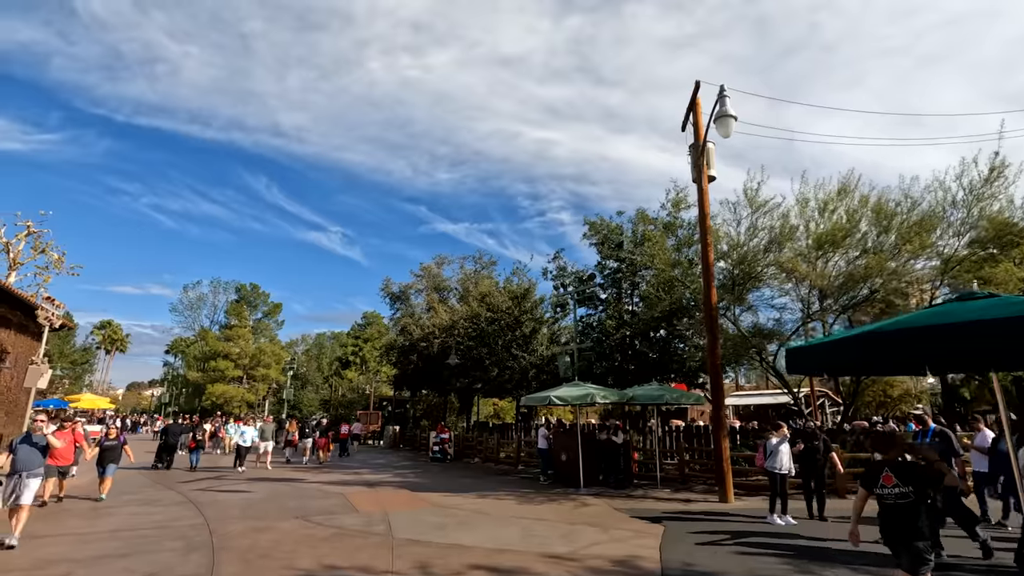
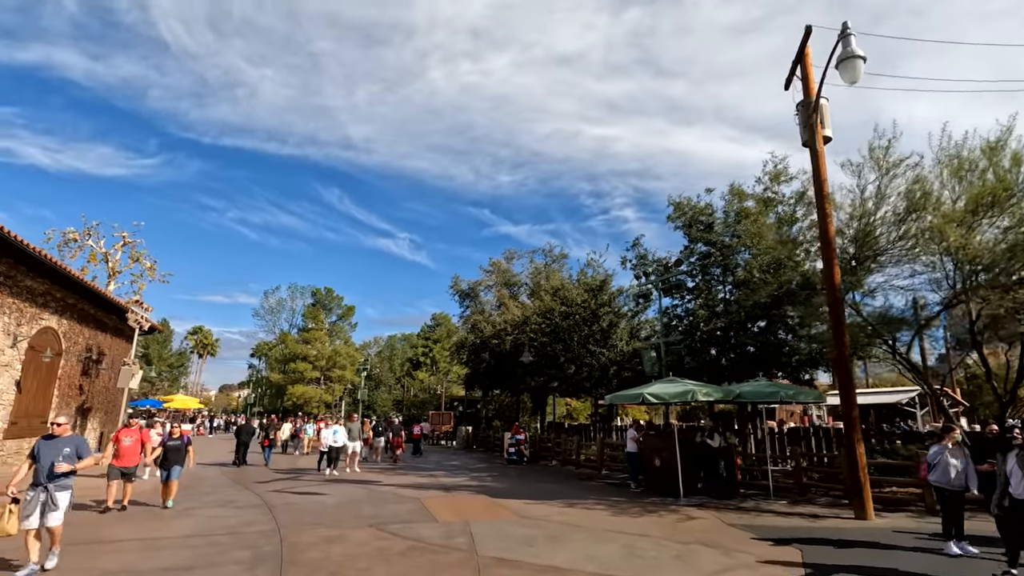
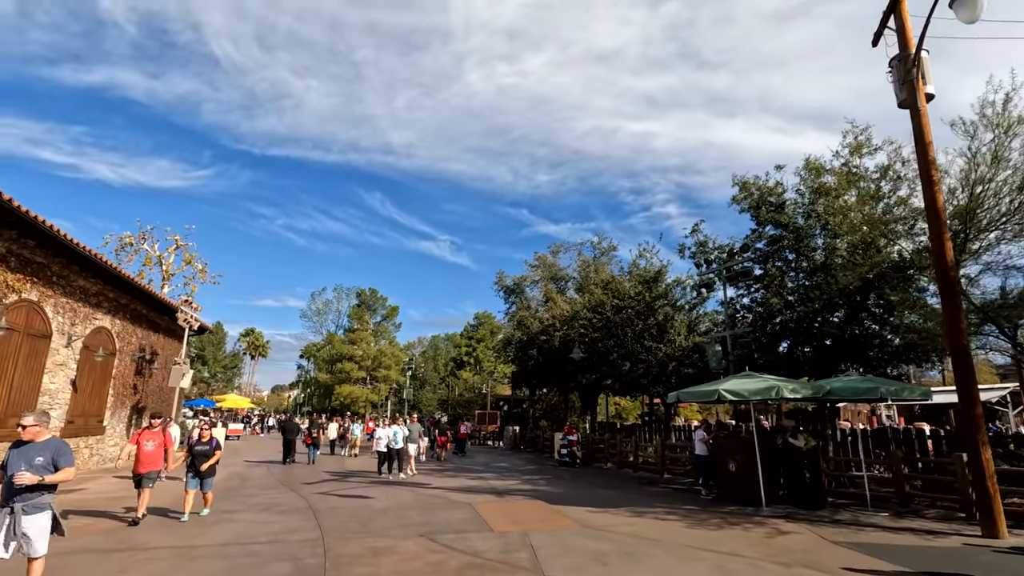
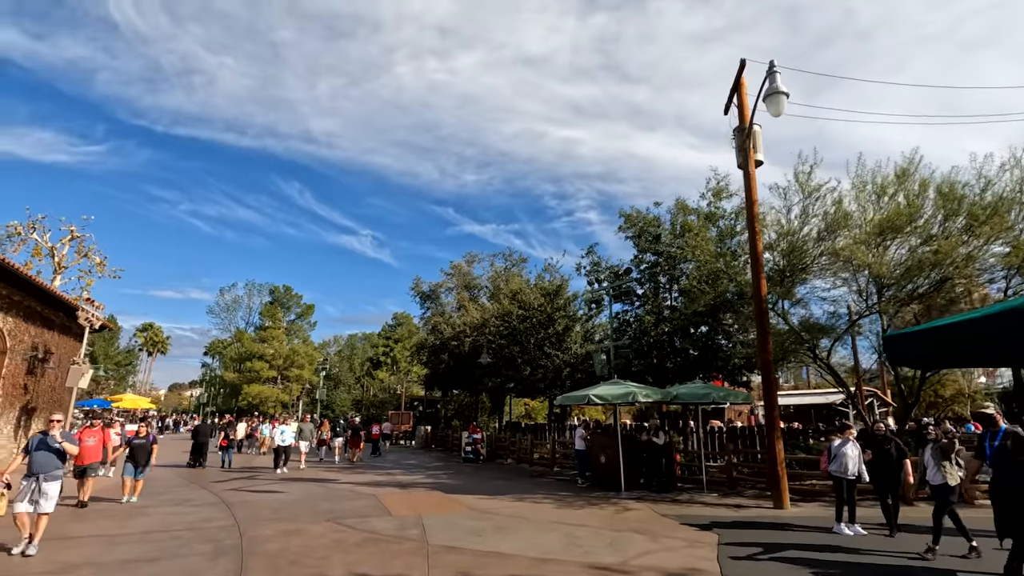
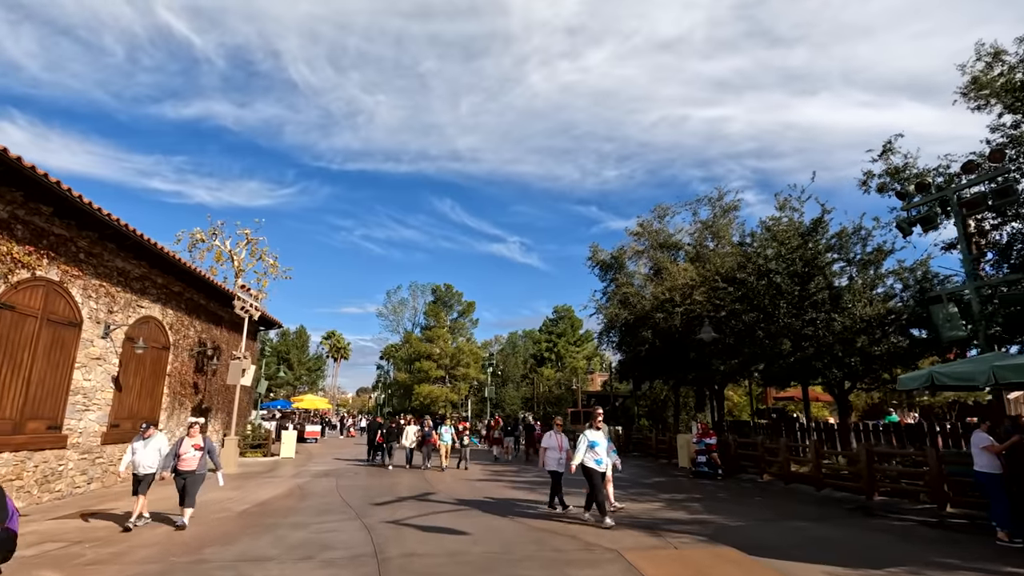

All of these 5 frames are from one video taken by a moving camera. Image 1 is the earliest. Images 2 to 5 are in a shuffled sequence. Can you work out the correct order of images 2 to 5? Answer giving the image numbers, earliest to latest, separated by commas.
4, 2, 3, 5
